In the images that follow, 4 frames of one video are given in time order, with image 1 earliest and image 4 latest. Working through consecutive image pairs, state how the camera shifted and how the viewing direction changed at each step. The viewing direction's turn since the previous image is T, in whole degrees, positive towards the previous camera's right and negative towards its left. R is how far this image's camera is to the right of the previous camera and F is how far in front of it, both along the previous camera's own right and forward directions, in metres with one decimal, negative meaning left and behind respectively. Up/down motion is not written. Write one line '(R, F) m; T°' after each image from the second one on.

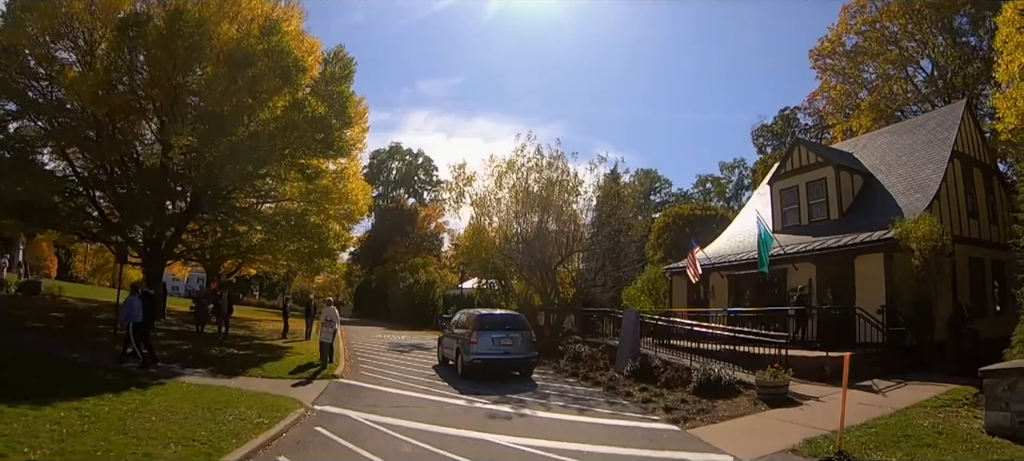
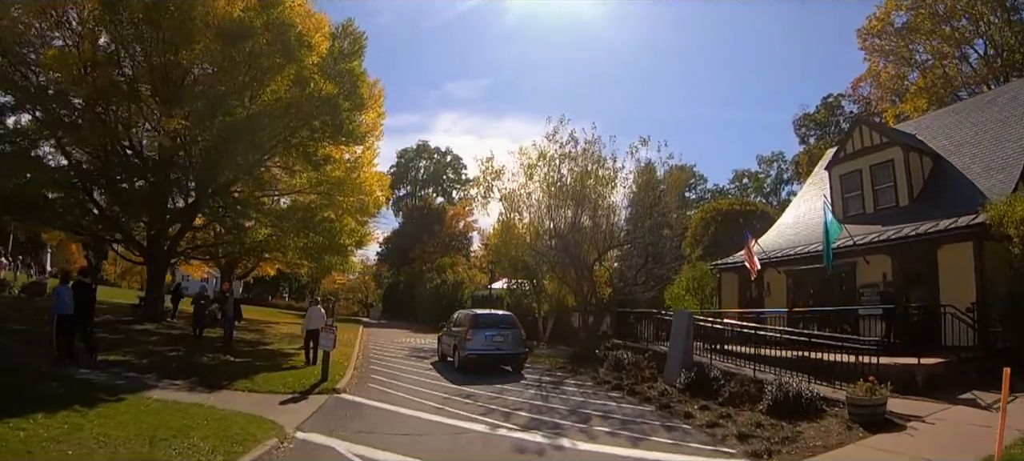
(0.0, +2.5) m; -2°
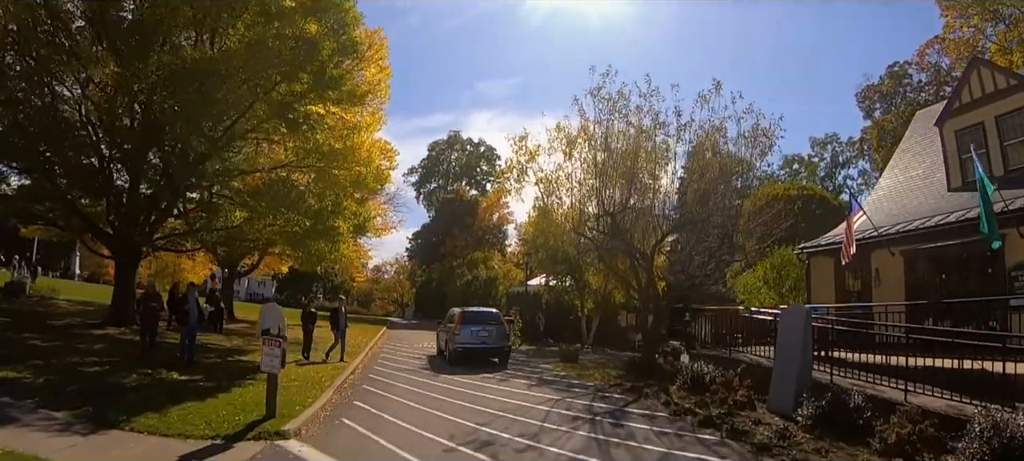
(0.0, +4.7) m; -3°
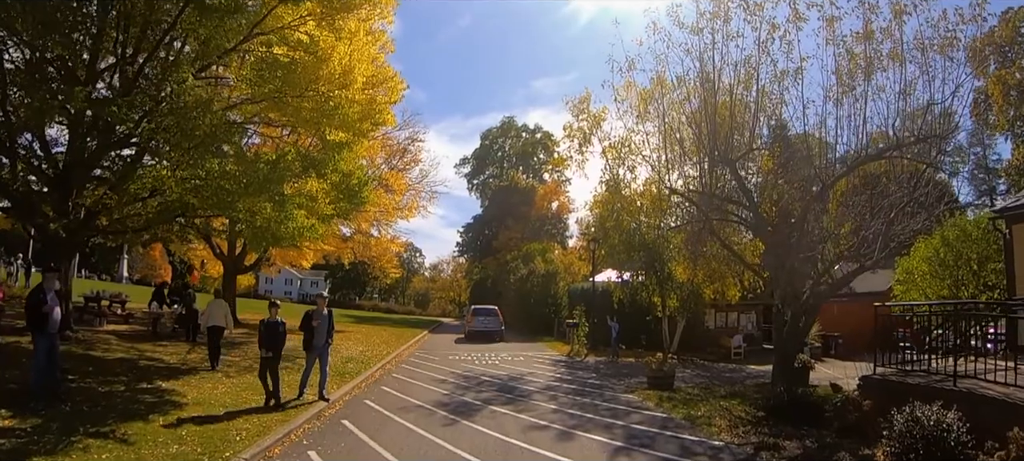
(0.0, +6.1) m; -4°
